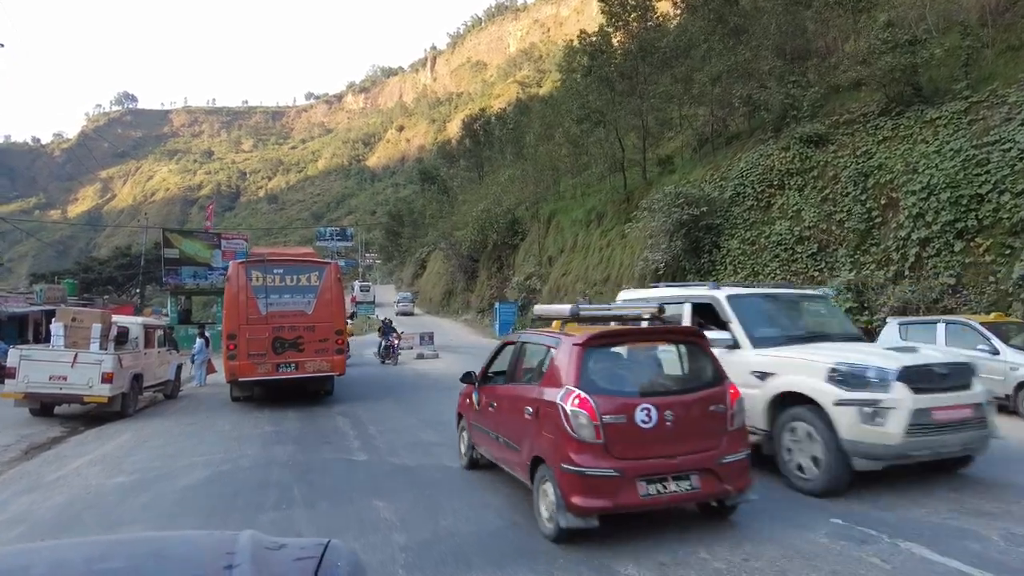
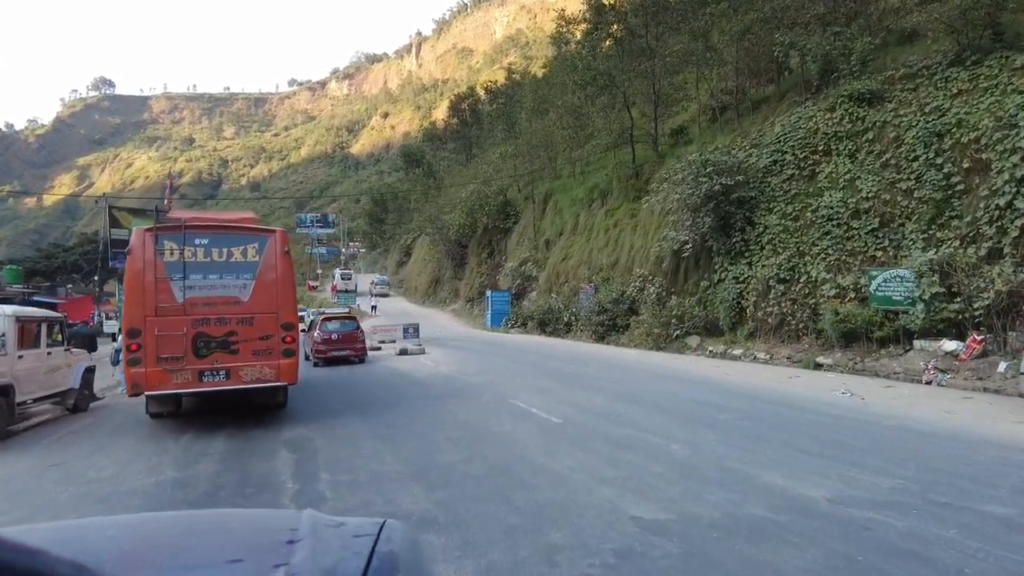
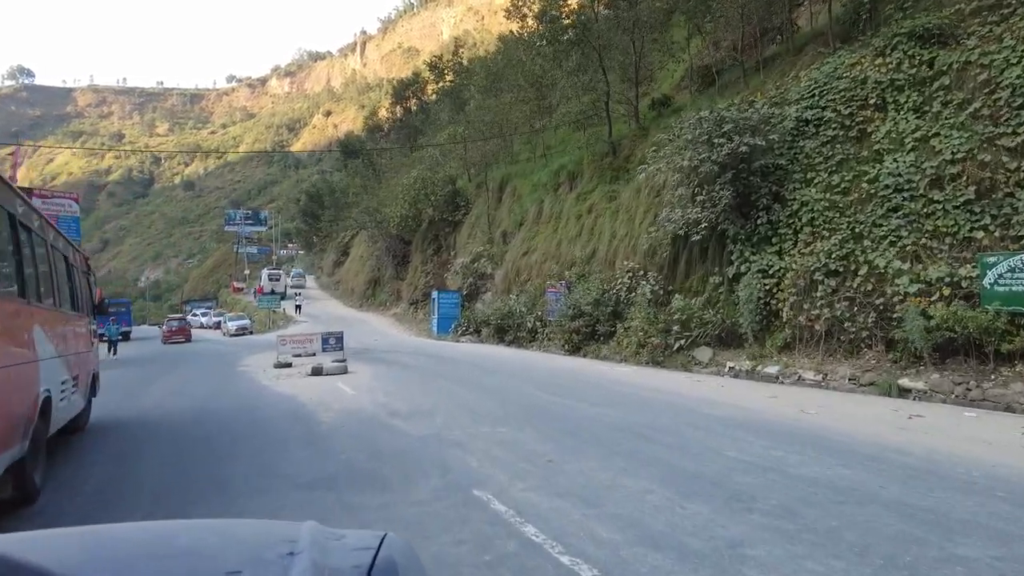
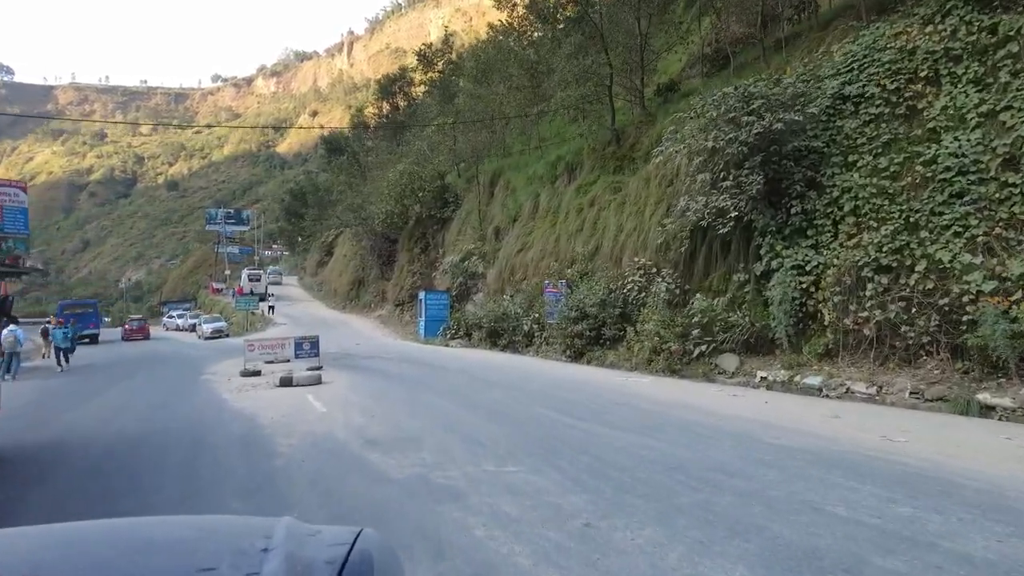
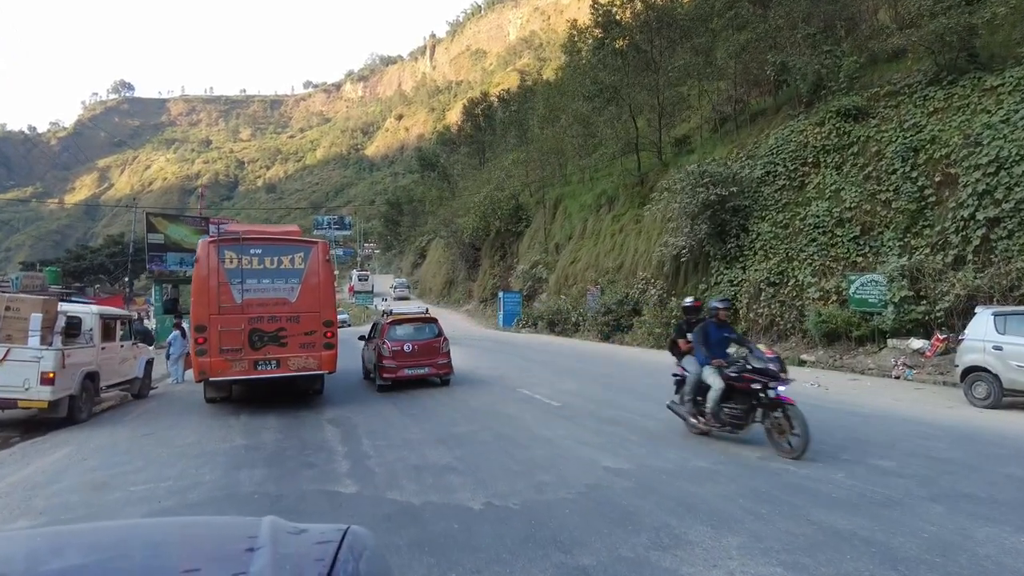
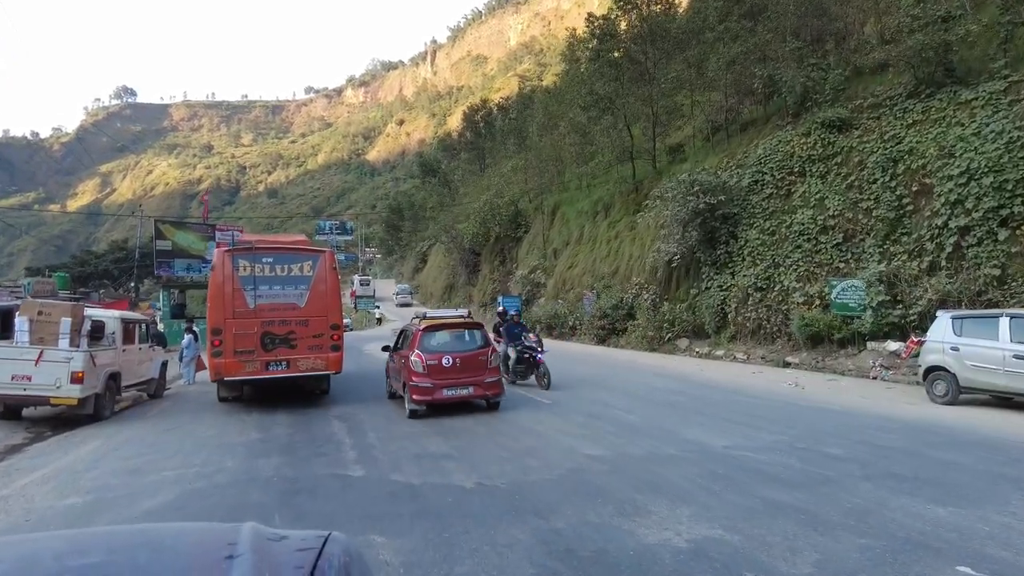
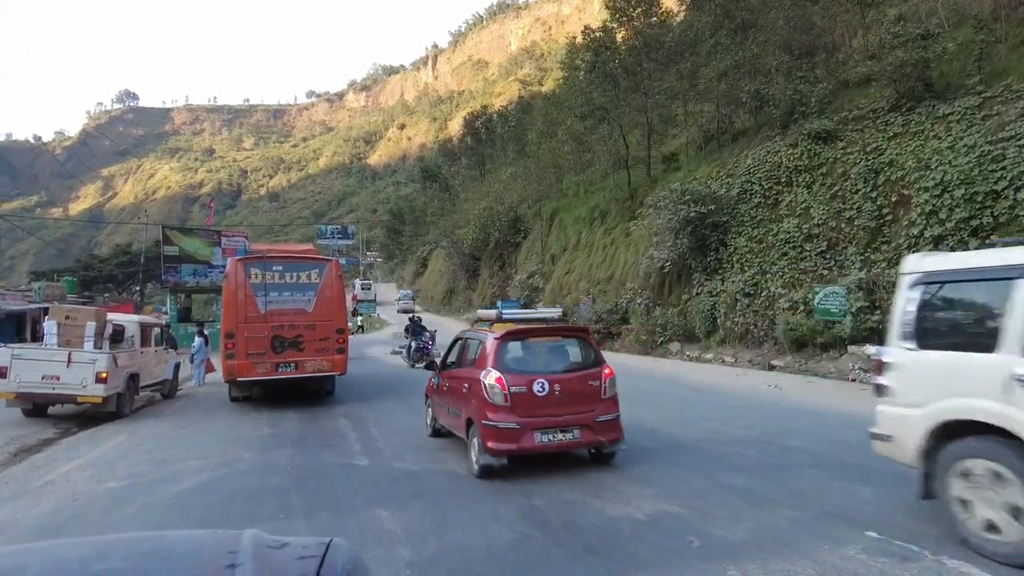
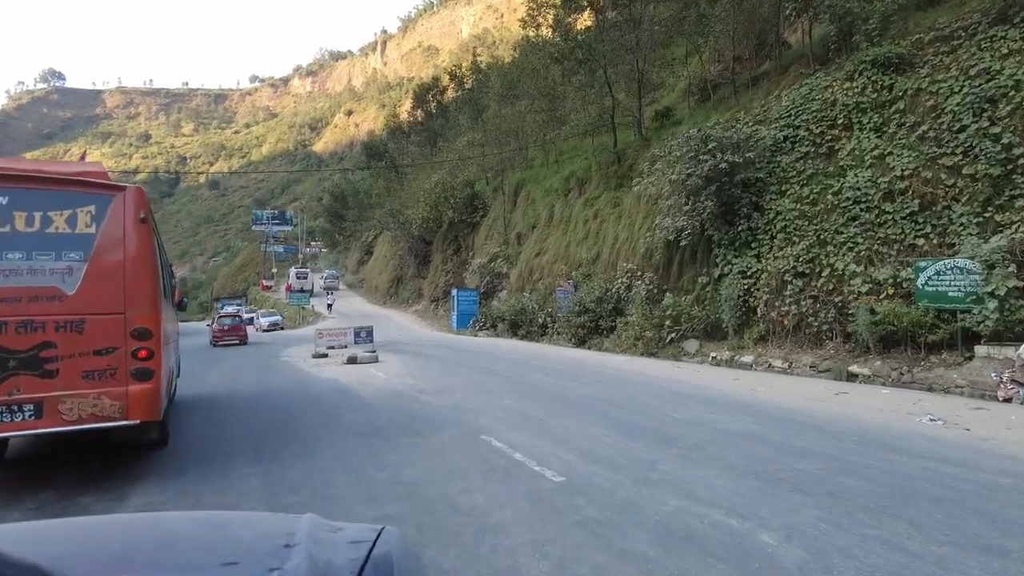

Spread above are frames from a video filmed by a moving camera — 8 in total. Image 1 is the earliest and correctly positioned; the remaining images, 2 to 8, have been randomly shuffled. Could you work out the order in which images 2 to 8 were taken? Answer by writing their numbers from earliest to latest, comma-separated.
7, 6, 5, 2, 8, 3, 4
